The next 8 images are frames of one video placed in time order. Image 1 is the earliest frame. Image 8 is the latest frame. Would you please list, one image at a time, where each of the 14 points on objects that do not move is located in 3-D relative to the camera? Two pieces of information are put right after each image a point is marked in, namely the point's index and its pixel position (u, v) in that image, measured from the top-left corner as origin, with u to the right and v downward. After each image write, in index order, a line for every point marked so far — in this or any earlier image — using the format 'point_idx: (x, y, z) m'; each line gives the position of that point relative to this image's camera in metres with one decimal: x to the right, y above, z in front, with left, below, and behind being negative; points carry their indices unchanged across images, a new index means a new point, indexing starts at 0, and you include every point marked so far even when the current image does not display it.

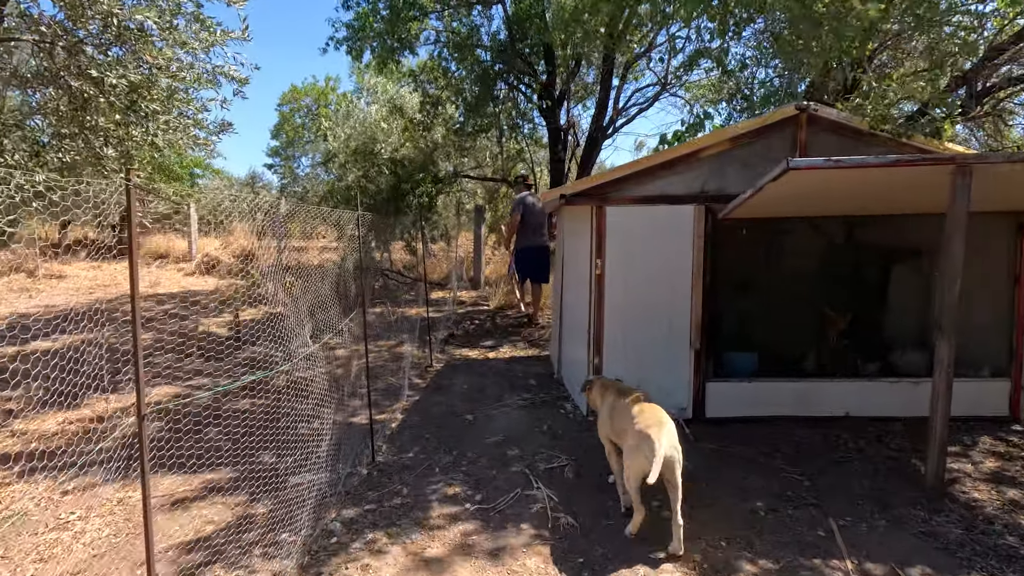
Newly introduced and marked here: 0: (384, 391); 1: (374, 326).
0: (-1.4, -1.1, +5.7) m
1: (-2.2, -0.6, +8.8) m
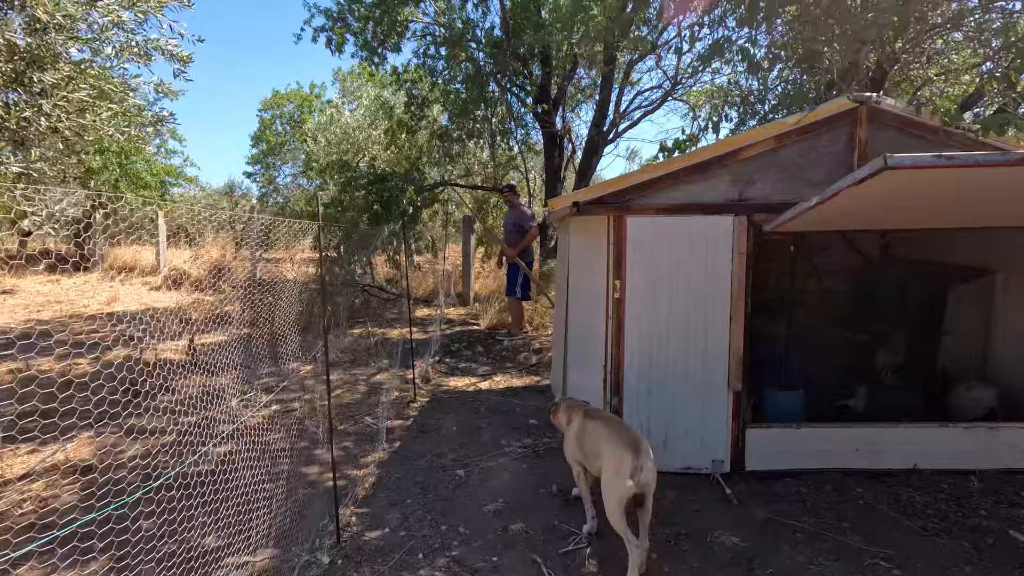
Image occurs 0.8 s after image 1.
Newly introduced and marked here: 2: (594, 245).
0: (-1.4, -1.3, +4.8) m
1: (-2.3, -0.9, +7.8) m
2: (+0.7, +0.4, +4.4) m
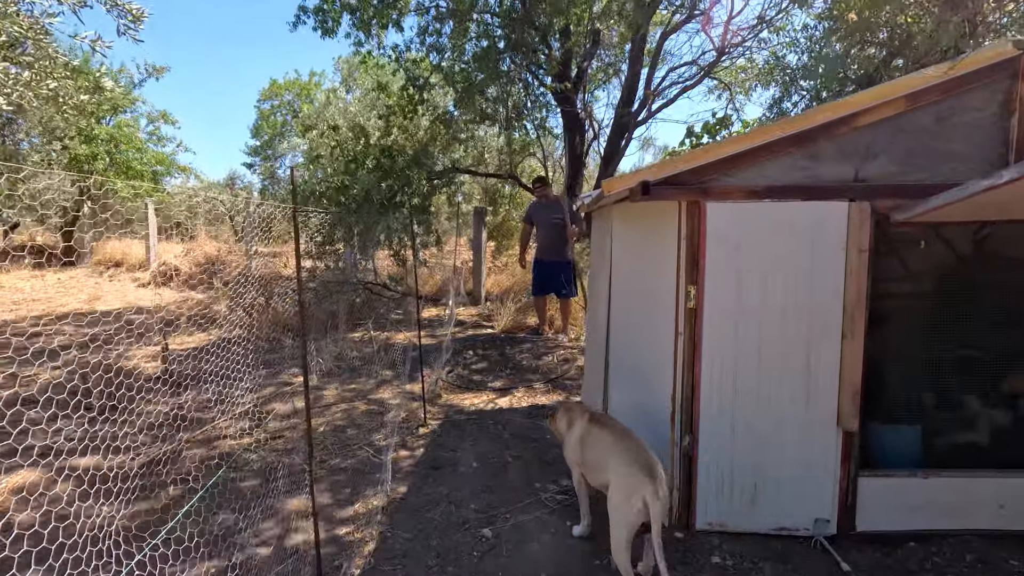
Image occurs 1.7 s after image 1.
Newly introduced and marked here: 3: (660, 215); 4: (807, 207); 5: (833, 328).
0: (-1.1, -1.3, +3.9) m
1: (-2.1, -0.9, +6.9) m
2: (+0.9, +0.3, +3.5) m
3: (+0.9, +0.5, +3.4) m
4: (+1.6, +0.4, +3.0) m
5: (+1.8, -0.2, +3.0) m
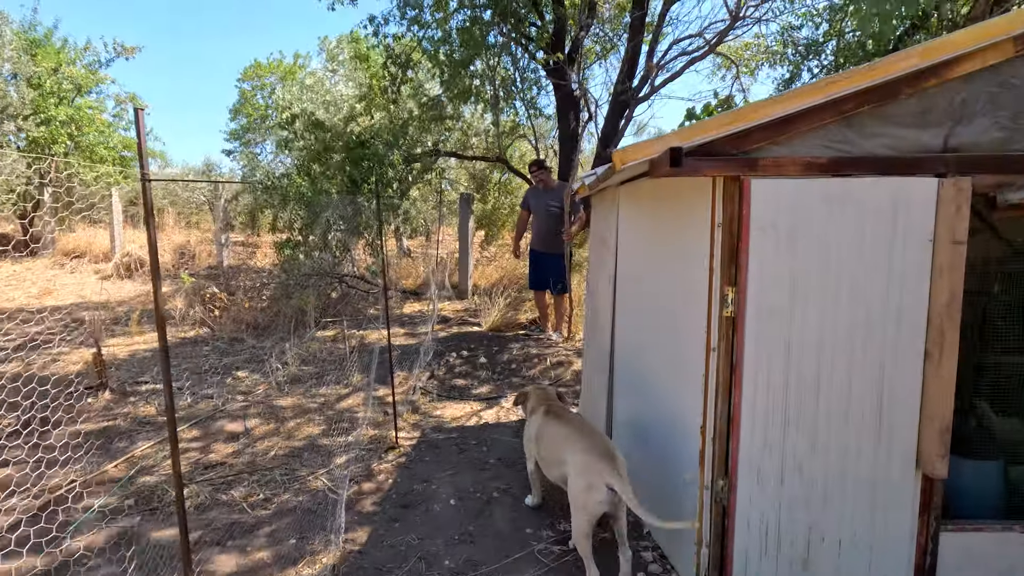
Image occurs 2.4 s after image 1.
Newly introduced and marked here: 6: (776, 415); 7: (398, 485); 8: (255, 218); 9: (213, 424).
0: (-1.2, -1.3, +3.2) m
1: (-2.2, -0.8, +6.2) m
2: (+0.9, +0.3, +2.7) m
3: (+0.9, +0.5, +2.7) m
4: (+1.5, +0.4, +2.2) m
5: (+1.7, -0.2, +2.3) m
6: (+1.2, -0.6, +2.4) m
7: (-0.7, -1.3, +3.5) m
8: (-3.8, +1.0, +7.9) m
9: (-2.5, -1.1, +4.4) m
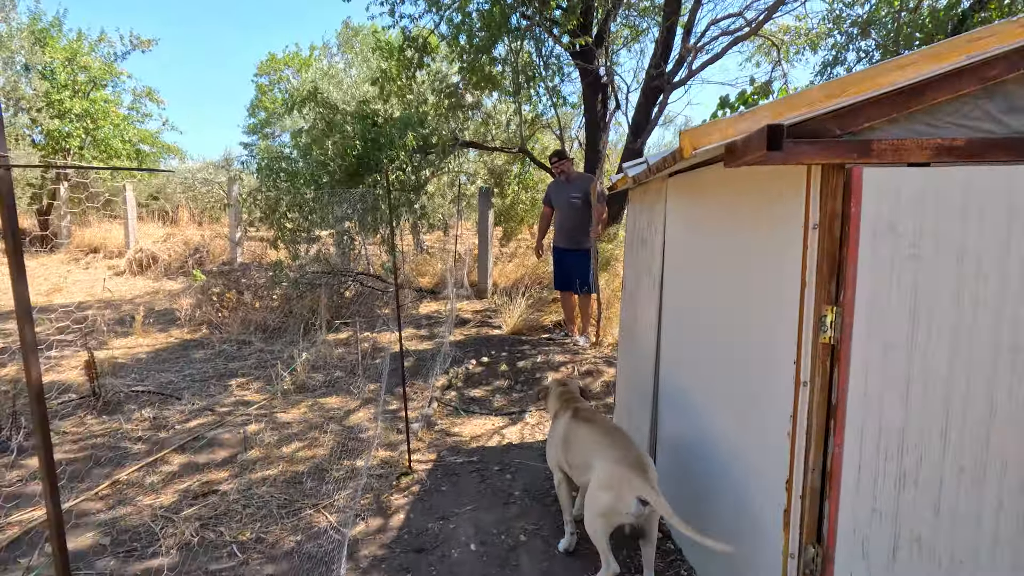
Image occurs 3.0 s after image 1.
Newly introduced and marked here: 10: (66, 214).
0: (-1.1, -1.4, +2.7) m
1: (-1.9, -0.8, +5.8) m
2: (+1.0, +0.3, +2.2) m
3: (+1.0, +0.4, +2.2) m
4: (+1.7, +0.4, +1.7) m
5: (+1.8, -0.3, +1.8) m
6: (+1.3, -0.6, +1.9) m
7: (-0.6, -1.3, +3.1) m
8: (-3.5, +1.0, +7.6) m
9: (-2.3, -1.1, +4.0) m
10: (-11.1, +1.8, +13.6) m
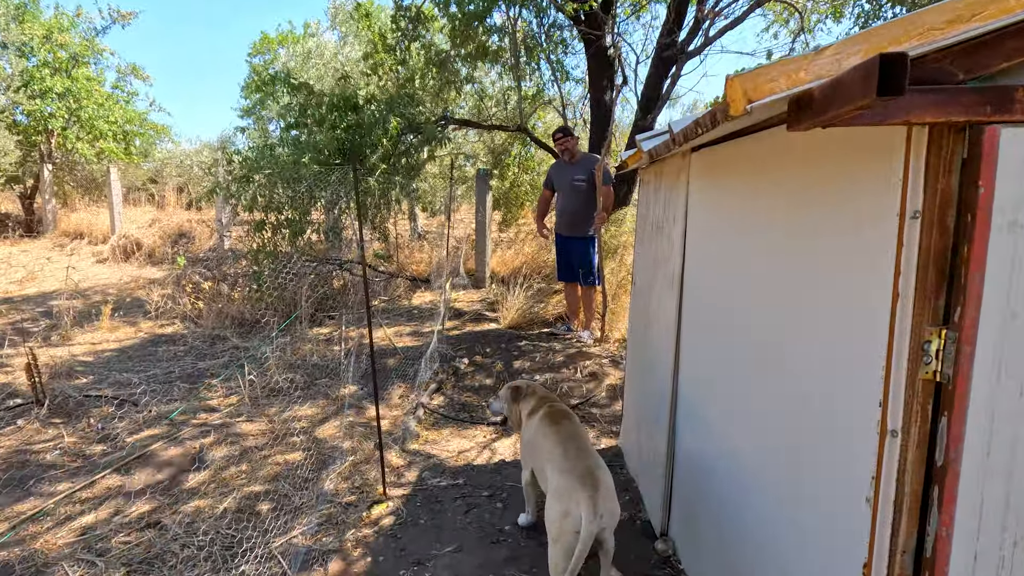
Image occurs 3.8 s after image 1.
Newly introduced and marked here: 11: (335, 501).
0: (-1.1, -1.4, +2.2) m
1: (-2.0, -0.8, +5.3) m
2: (+0.9, +0.2, +1.6) m
3: (+0.9, +0.4, +1.6) m
4: (+1.6, +0.3, +1.1) m
5: (+1.8, -0.3, +1.2) m
6: (+1.2, -0.7, +1.3) m
7: (-0.6, -1.3, +2.6) m
8: (-3.5, +1.1, +7.0) m
9: (-2.3, -1.1, +3.5) m
10: (-11.1, +2.2, +13.0) m
11: (-1.0, -1.2, +3.1) m
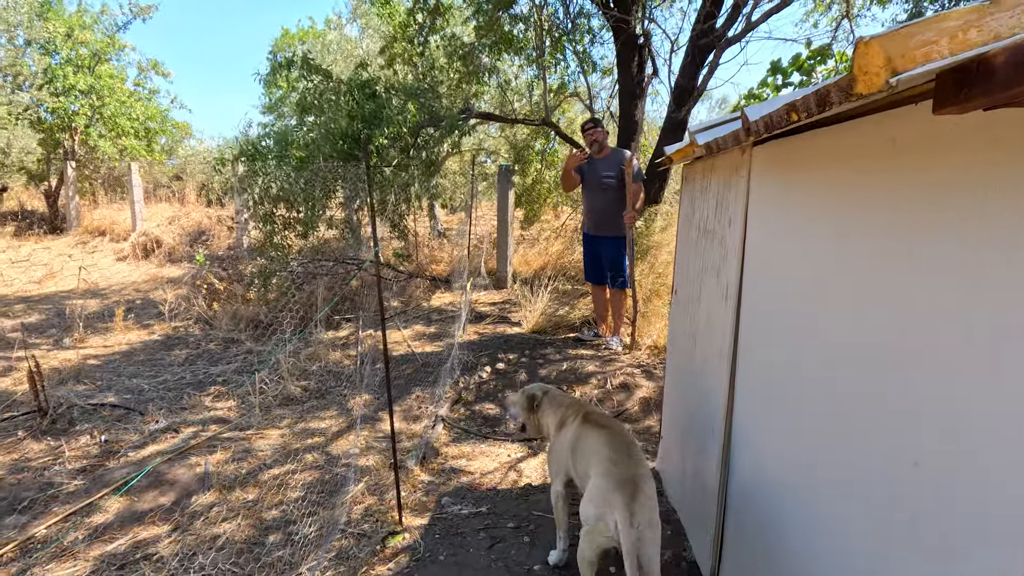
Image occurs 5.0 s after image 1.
0: (-1.0, -1.5, +2.0) m
1: (-1.7, -0.8, +5.0) m
2: (+1.0, +0.2, +1.3) m
3: (+1.0, +0.3, +1.2) m
4: (+1.7, +0.2, +0.8) m
5: (+1.9, -0.4, +0.8) m
6: (+1.3, -0.7, +1.0) m
7: (-0.5, -1.4, +2.3) m
8: (-3.2, +1.1, +6.8) m
9: (-2.1, -1.1, +3.3) m
10: (-10.6, +2.2, +13.1) m
11: (-0.8, -1.3, +2.8) m
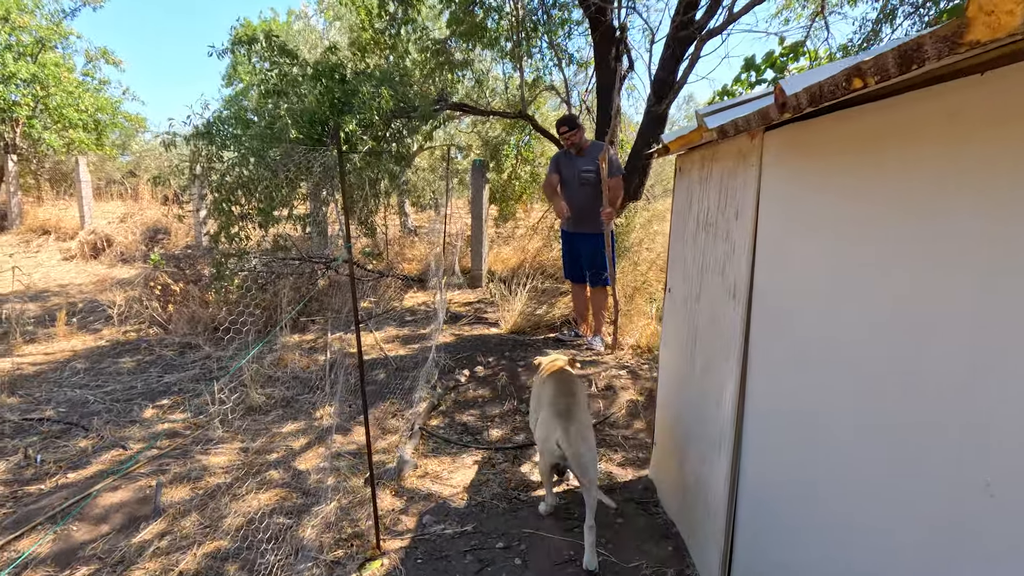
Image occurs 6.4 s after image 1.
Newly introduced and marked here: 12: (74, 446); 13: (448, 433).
0: (-1.0, -1.5, +1.7) m
1: (-1.9, -0.8, +4.7) m
2: (+1.1, +0.2, +1.1) m
3: (+1.1, +0.3, +1.1) m
4: (+1.8, +0.3, +0.6) m
5: (+1.9, -0.4, +0.7) m
6: (+1.4, -0.7, +0.8) m
7: (-0.5, -1.4, +2.0) m
8: (-3.5, +1.1, +6.4) m
9: (-2.2, -1.1, +2.9) m
10: (-11.2, +2.2, +12.2) m
11: (-0.9, -1.3, +2.5) m
12: (-2.8, -1.0, +3.5) m
13: (-0.4, -1.0, +3.9) m
